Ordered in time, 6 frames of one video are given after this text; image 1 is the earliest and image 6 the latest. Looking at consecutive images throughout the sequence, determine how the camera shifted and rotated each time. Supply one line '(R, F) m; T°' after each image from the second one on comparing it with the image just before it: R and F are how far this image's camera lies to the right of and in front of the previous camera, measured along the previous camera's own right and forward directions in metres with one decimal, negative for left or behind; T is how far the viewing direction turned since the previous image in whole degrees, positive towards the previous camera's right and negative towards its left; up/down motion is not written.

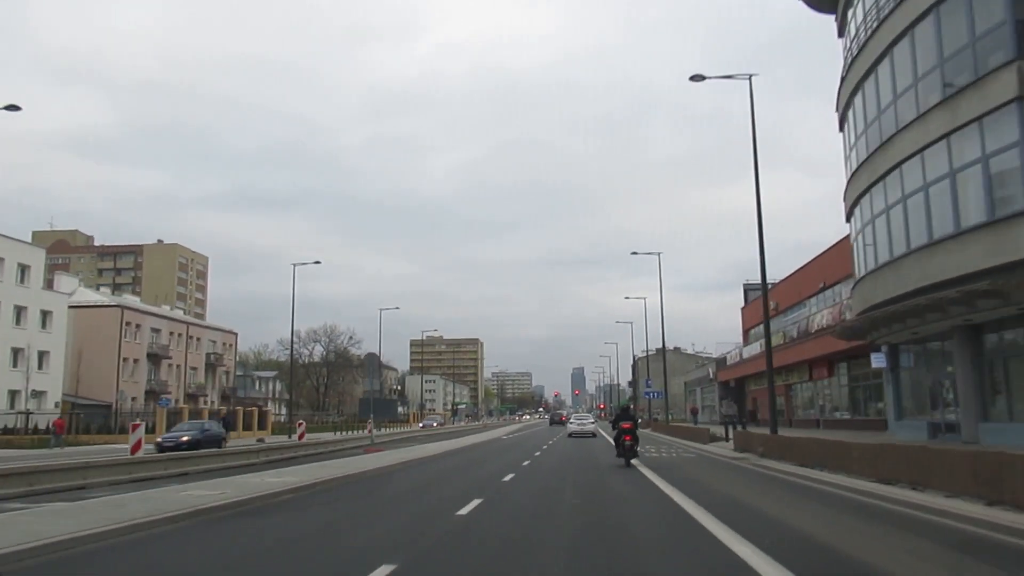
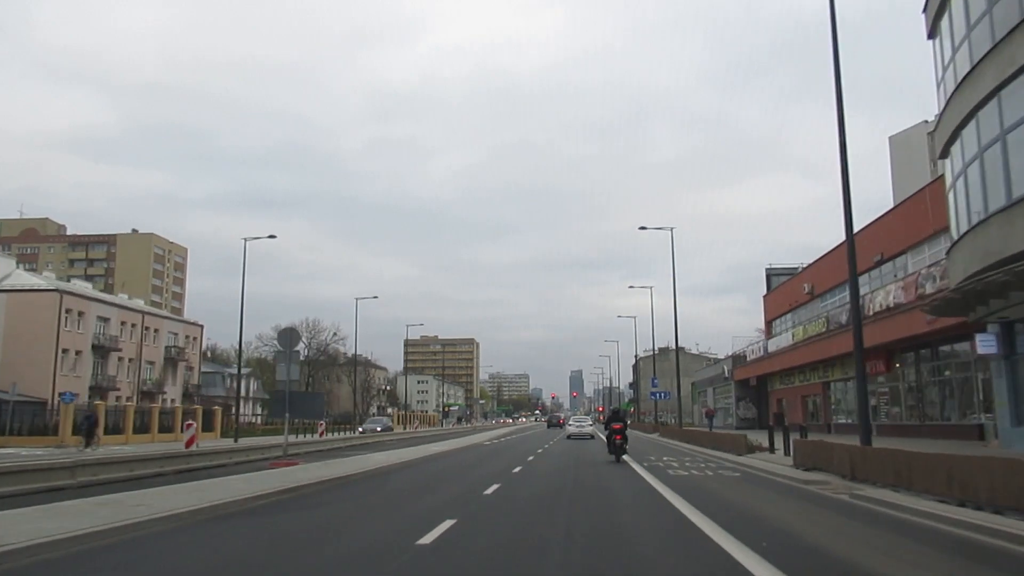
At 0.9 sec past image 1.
(+0.3, +3.7) m; 0°
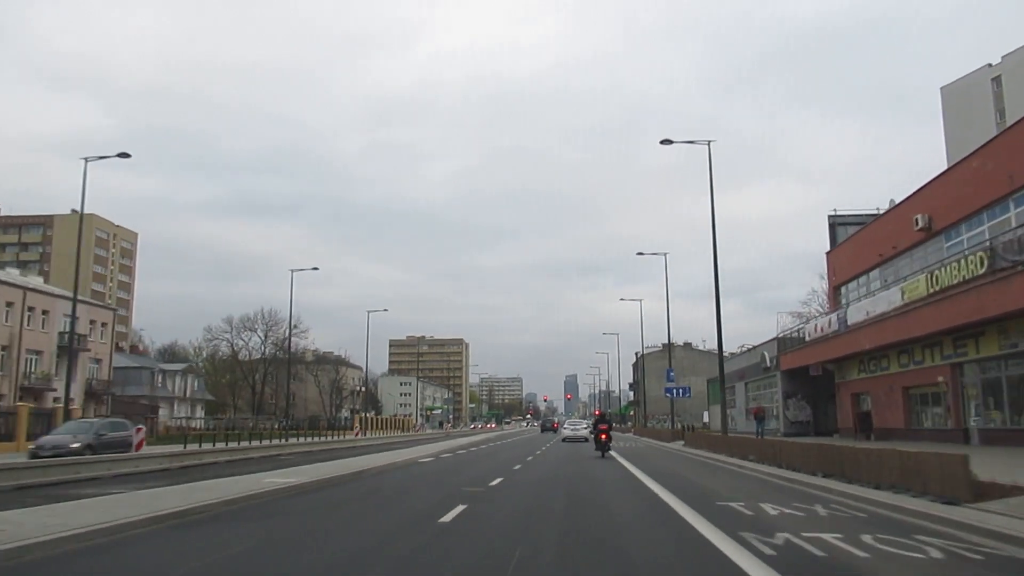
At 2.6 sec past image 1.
(+0.6, +6.9) m; 0°
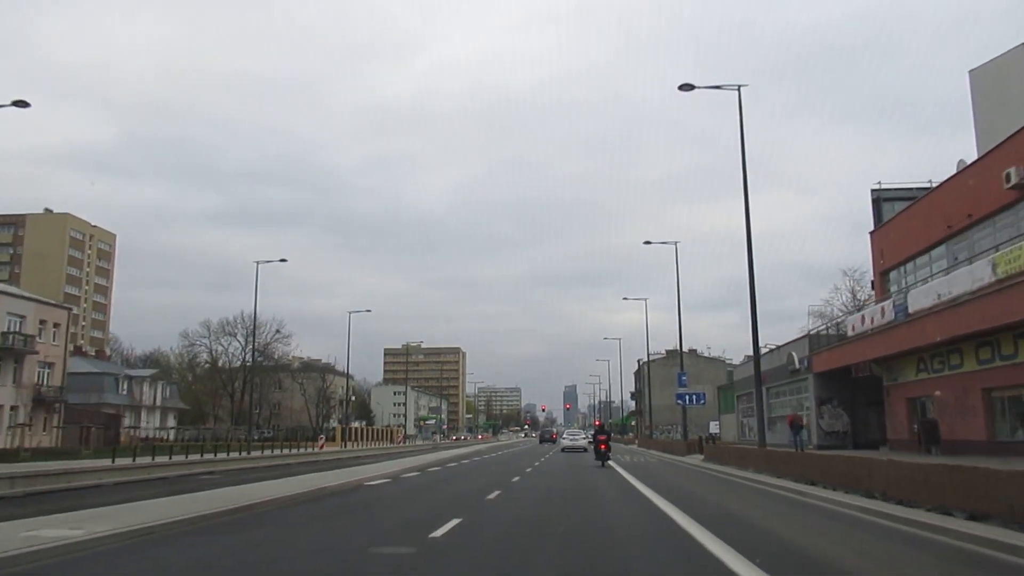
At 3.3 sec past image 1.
(+0.2, +2.8) m; 0°
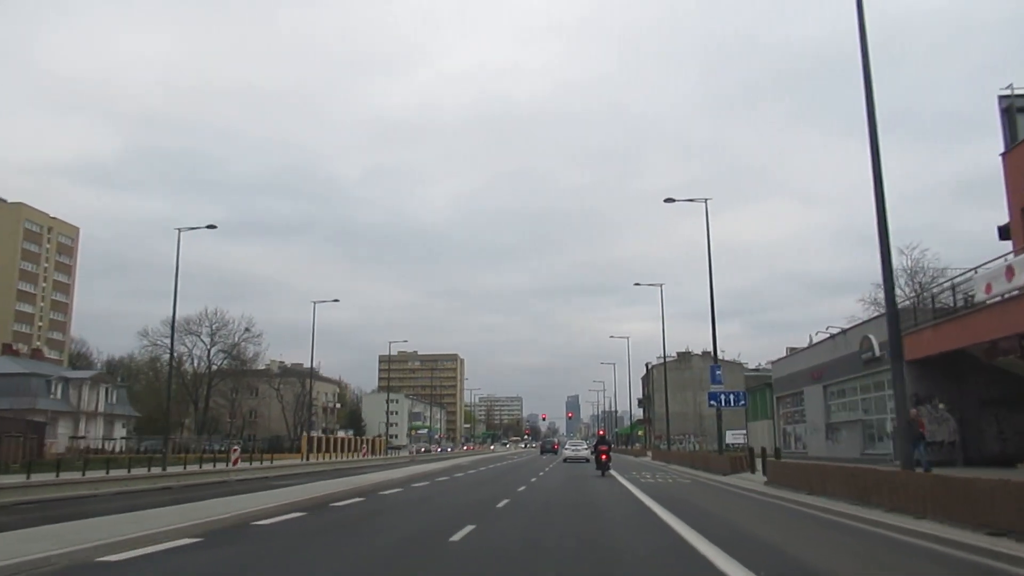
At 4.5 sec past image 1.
(+0.4, +4.8) m; 0°
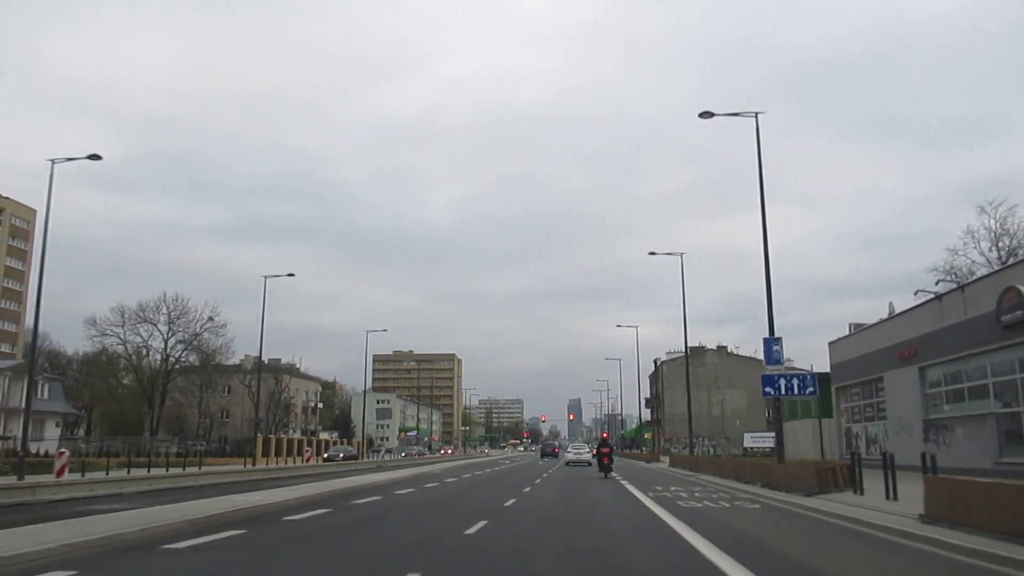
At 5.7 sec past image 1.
(+0.4, +4.6) m; 0°
